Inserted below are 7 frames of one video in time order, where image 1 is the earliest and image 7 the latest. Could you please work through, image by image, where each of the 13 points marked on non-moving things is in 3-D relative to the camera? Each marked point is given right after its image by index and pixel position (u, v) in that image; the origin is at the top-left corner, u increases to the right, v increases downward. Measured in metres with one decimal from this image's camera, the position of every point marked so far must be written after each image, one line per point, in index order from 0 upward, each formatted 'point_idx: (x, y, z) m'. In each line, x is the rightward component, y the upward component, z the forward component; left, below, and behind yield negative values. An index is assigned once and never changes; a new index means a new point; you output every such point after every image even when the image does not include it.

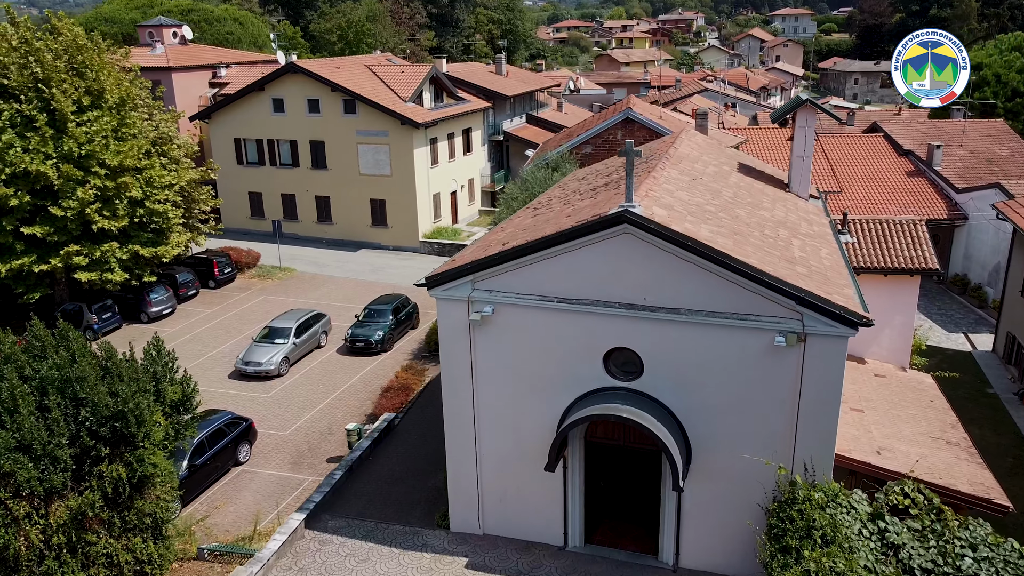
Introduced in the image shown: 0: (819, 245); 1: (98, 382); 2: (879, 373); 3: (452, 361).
0: (+5.2, +0.7, +13.8) m
1: (-6.7, -1.5, +13.0) m
2: (+8.0, -1.9, +17.8) m
3: (-1.0, -1.2, +13.2) m
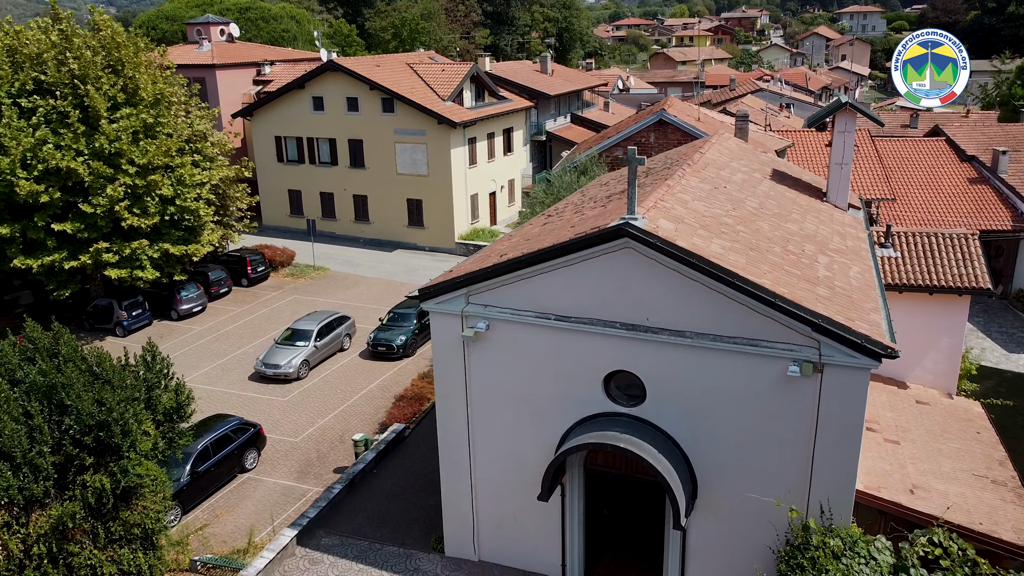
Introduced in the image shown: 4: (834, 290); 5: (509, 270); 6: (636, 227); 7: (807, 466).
0: (+5.2, +0.4, +12.6) m
1: (-6.7, -1.6, +12.7) m
2: (+8.3, -2.3, +16.4) m
3: (-1.0, -1.4, +12.5) m
4: (+4.4, 0.0, +11.0) m
5: (0.0, +0.3, +11.5) m
6: (+1.6, +0.8, +10.4) m
7: (+3.8, -2.3, +10.6) m
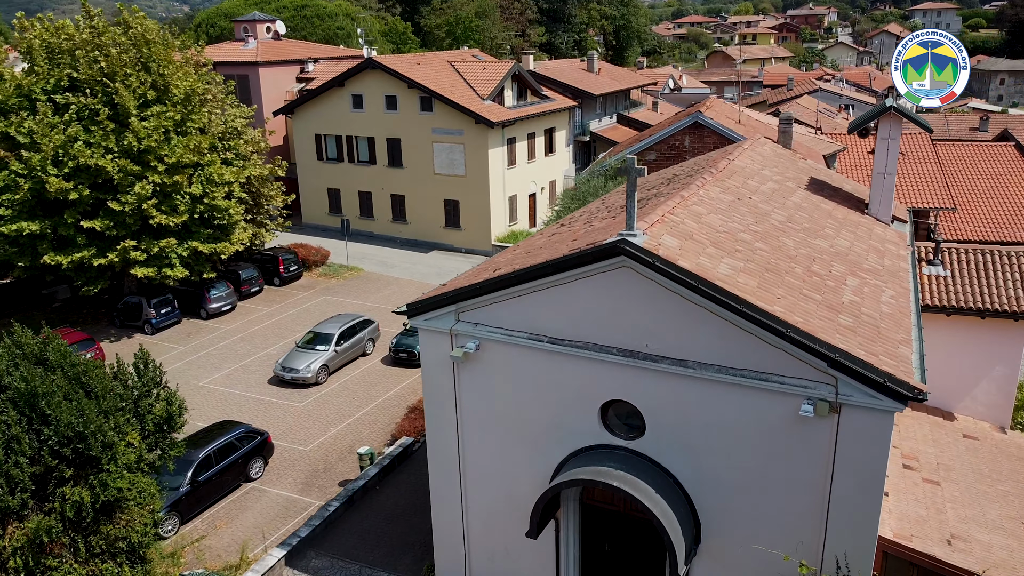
0: (+5.2, 0.0, +11.3) m
1: (-6.8, -1.7, +12.3) m
2: (+8.4, -2.7, +14.9) m
3: (-1.1, -1.6, +11.7) m
4: (+4.2, -0.4, +9.8) m
5: (-0.1, 0.0, +10.6) m
6: (+1.4, +0.5, +9.4) m
7: (+3.6, -2.6, +9.5) m
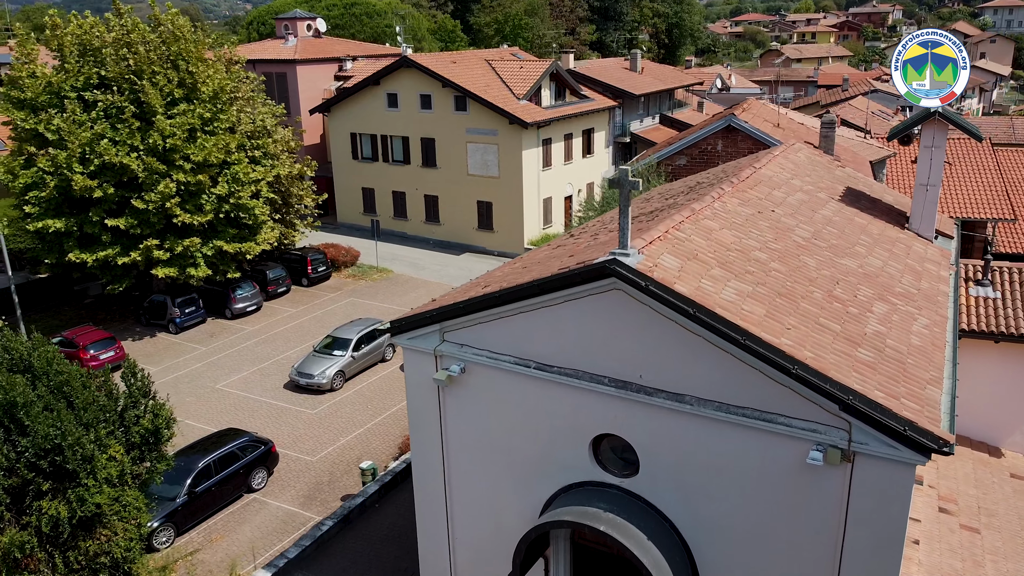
0: (+5.0, -0.3, +10.1) m
1: (-6.8, -1.8, +11.9) m
2: (+8.5, -3.1, +13.6) m
3: (-1.2, -1.8, +10.9) m
4: (+4.0, -0.7, +8.7) m
5: (-0.3, -0.2, +9.7) m
6: (+1.2, +0.2, +8.5) m
7: (+3.3, -3.0, +8.4) m
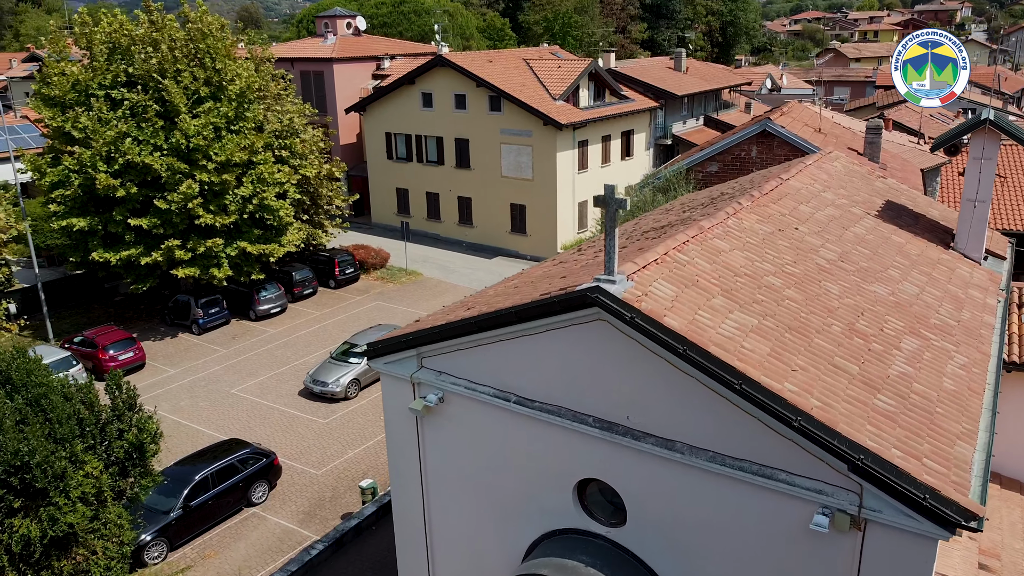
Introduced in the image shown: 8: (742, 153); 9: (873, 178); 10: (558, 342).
0: (+4.8, -0.7, +8.9) m
1: (-6.9, -1.9, +11.4) m
2: (+8.4, -3.5, +12.1) m
3: (-1.4, -2.1, +10.1) m
4: (+3.7, -1.0, +7.6) m
5: (-0.5, -0.5, +8.9) m
6: (+0.9, 0.0, +7.5) m
7: (+3.0, -3.3, +7.3) m
8: (+5.3, +3.1, +18.8) m
9: (+6.6, +2.0, +14.8) m
10: (+0.5, -0.5, +8.3) m
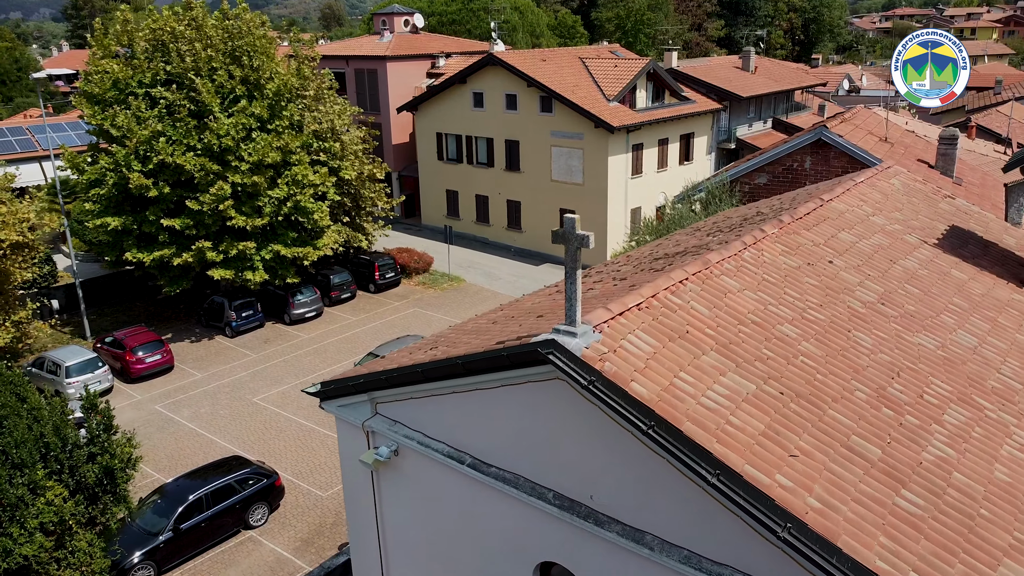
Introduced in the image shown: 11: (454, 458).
0: (+4.5, -1.2, +7.2) m
1: (-7.1, -2.1, +10.7) m
2: (+8.2, -4.2, +10.1) m
3: (-1.7, -2.4, +8.9) m
4: (+3.1, -1.5, +6.0) m
5: (-0.9, -0.9, +7.6) m
6: (+0.4, -0.5, +6.1) m
7: (+2.3, -3.8, +5.8) m
8: (+5.9, +2.6, +17.0) m
9: (+6.8, +1.4, +12.9) m
10: (0.0, -1.0, +6.9) m
11: (-0.5, -1.6, +7.6) m
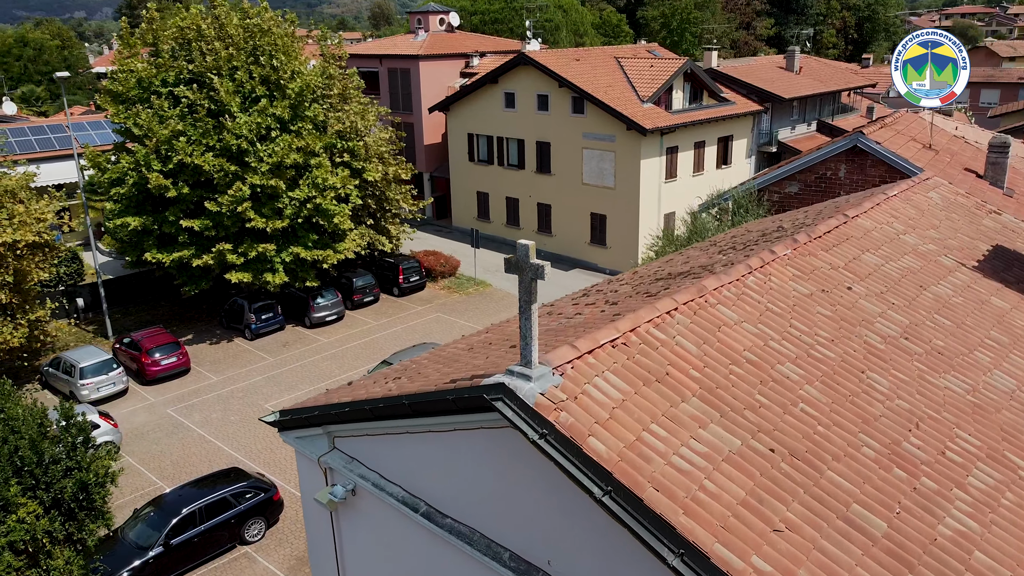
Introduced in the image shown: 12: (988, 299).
0: (+4.1, -1.5, +6.2) m
1: (-7.2, -2.2, +10.3) m
2: (+8.0, -4.5, +8.9) m
3: (-1.9, -2.6, +8.2) m
4: (+2.7, -1.8, +5.0) m
5: (-1.2, -1.1, +6.9) m
6: (0.0, -0.7, +5.3) m
7: (+1.9, -4.0, +4.9) m
8: (+6.2, +2.3, +15.9) m
9: (+6.8, +1.1, +11.7) m
10: (-0.3, -1.2, +6.1) m
11: (-0.8, -1.8, +6.8) m
12: (+5.3, -0.1, +8.9) m
